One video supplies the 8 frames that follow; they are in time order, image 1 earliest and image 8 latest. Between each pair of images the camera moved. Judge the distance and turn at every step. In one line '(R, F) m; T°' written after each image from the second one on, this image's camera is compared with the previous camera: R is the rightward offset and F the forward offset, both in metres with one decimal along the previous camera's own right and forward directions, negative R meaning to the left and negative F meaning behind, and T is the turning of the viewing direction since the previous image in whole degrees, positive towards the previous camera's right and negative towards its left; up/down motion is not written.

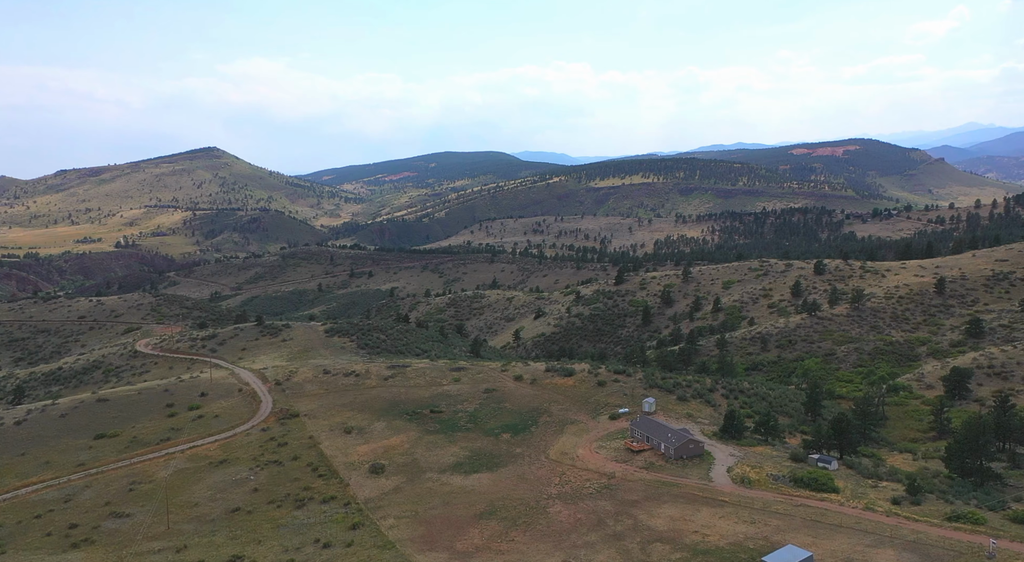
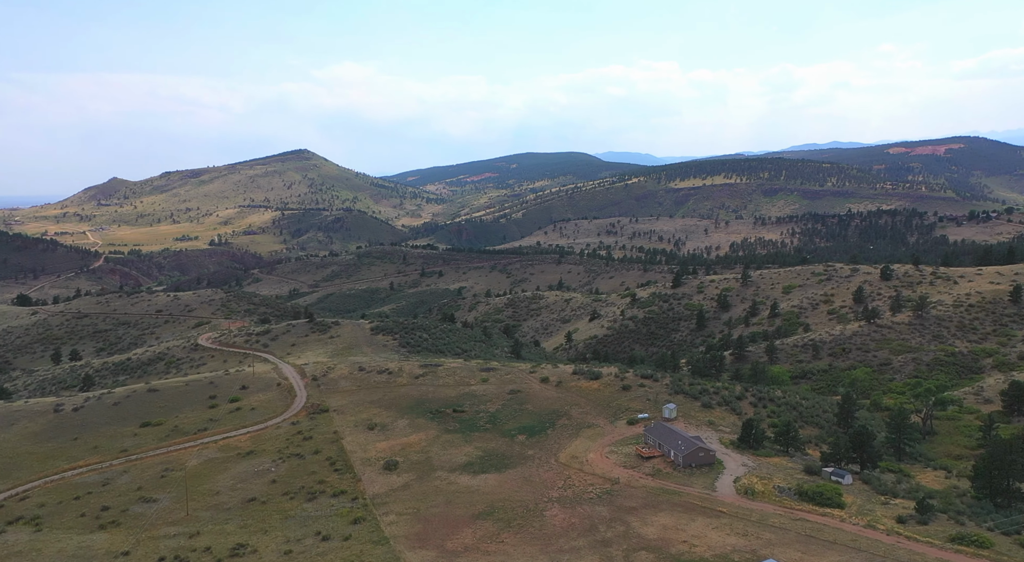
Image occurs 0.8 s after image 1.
(+4.0, +0.2) m; -6°
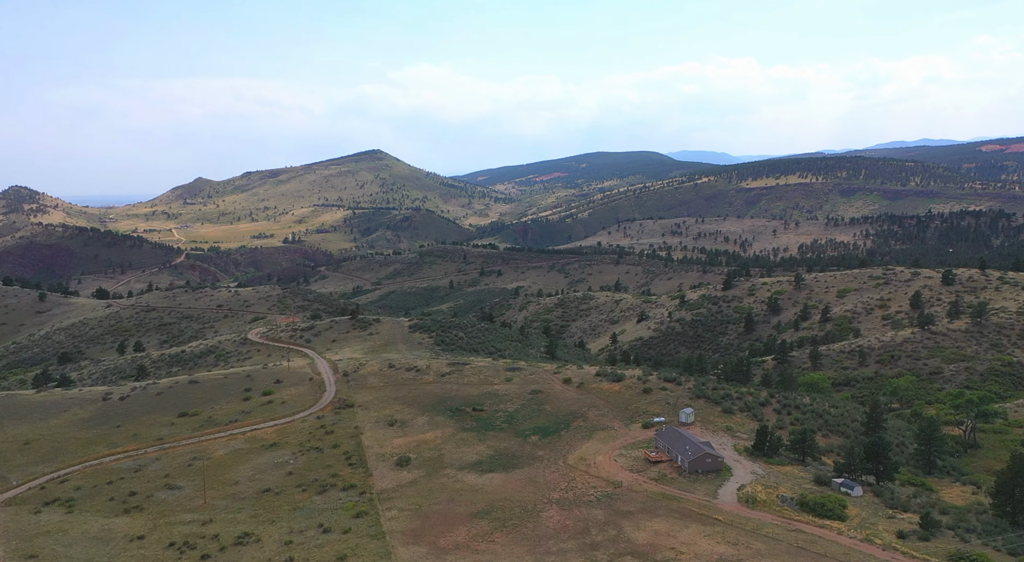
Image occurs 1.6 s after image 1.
(+3.4, +0.1) m; -5°
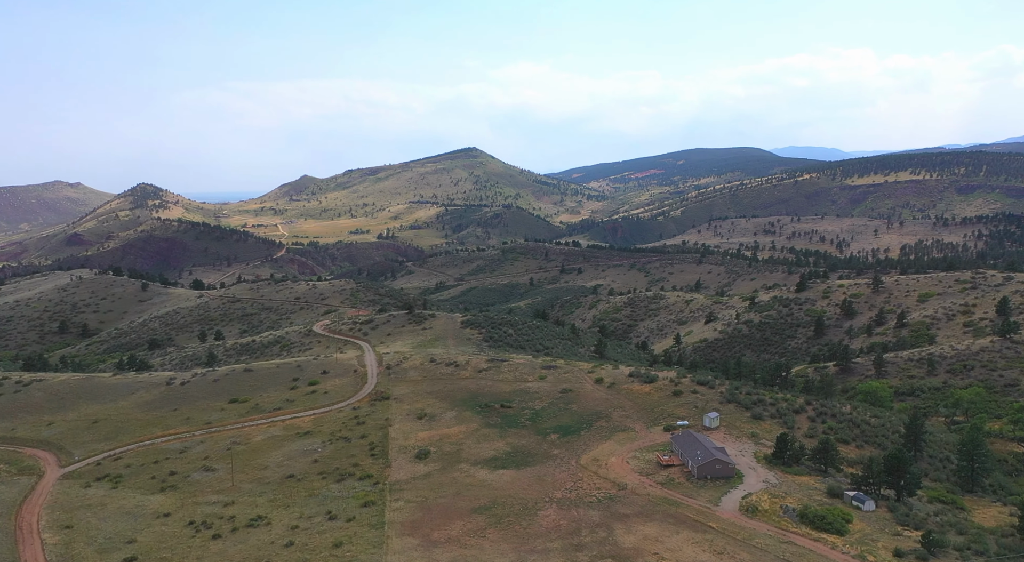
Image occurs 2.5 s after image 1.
(+4.5, +0.2) m; -6°
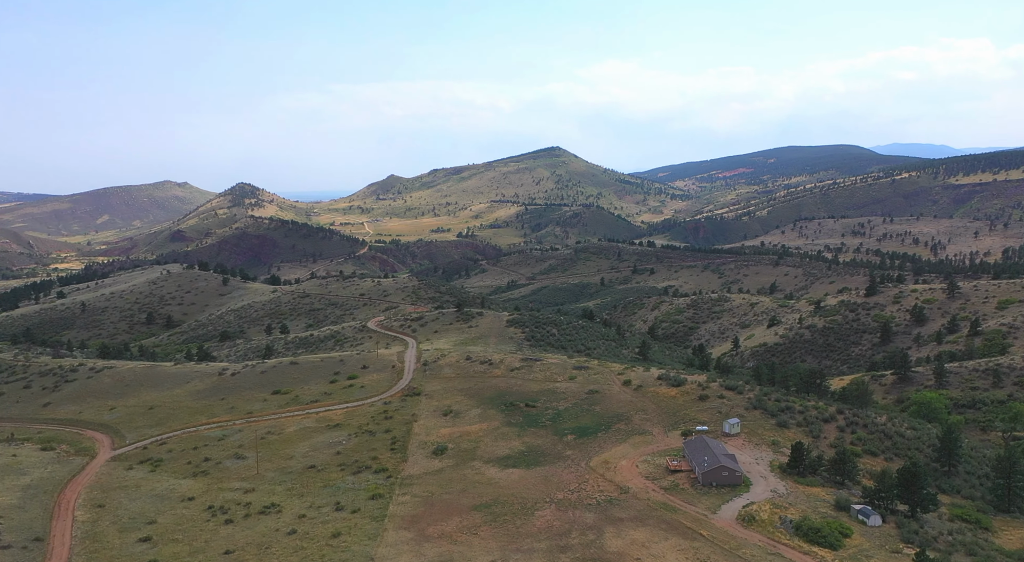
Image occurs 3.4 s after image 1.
(+4.1, 0.0) m; -6°
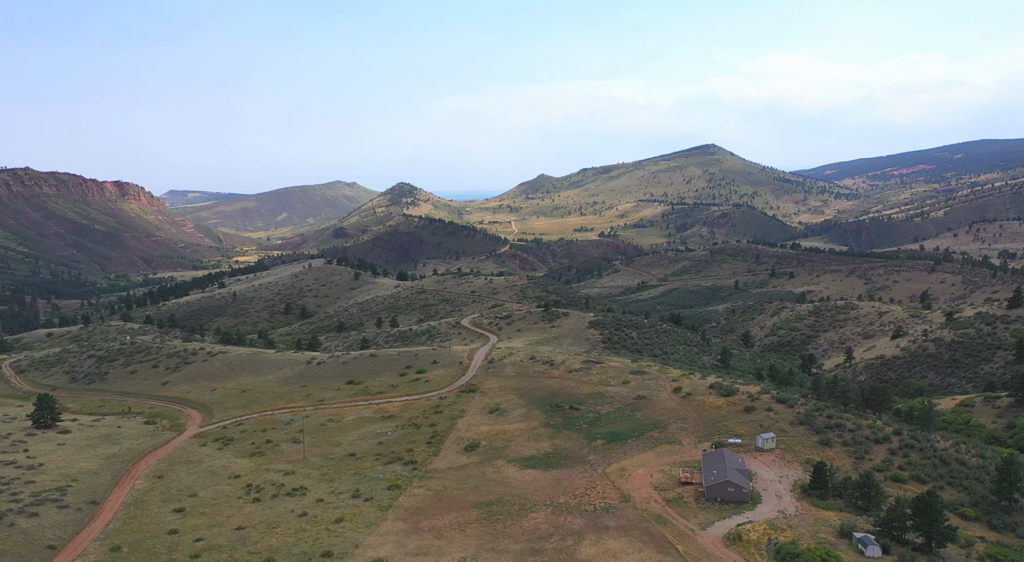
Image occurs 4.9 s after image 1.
(+7.4, +0.2) m; -10°
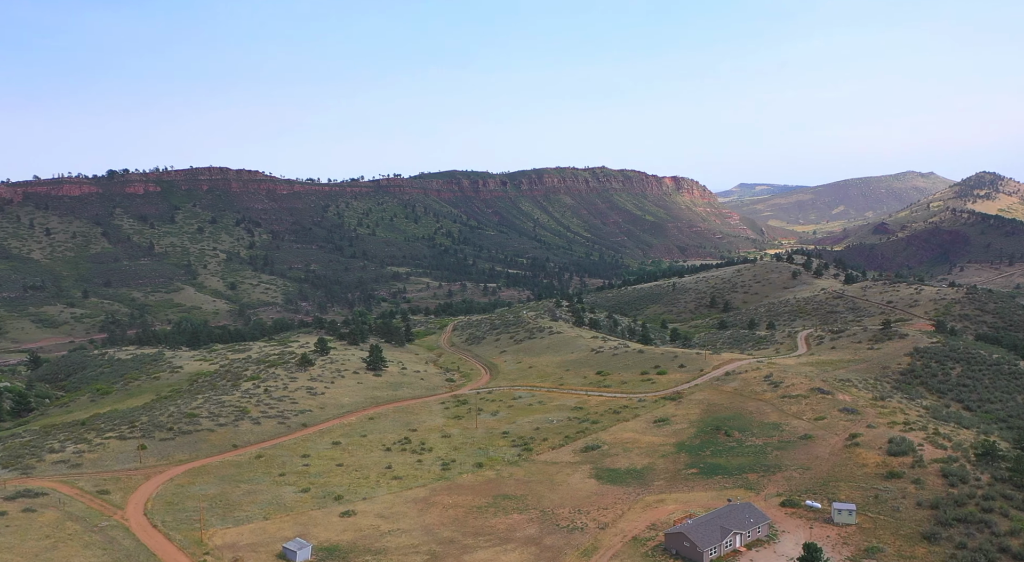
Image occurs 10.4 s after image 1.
(-1.8, +0.6) m; 0°
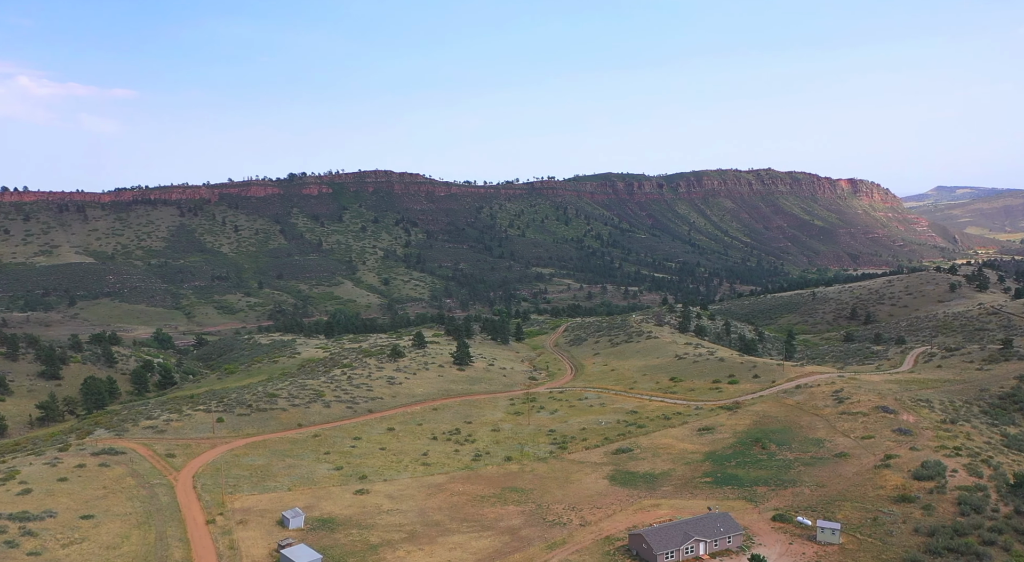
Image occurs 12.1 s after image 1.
(+9.4, -0.9) m; -11°
